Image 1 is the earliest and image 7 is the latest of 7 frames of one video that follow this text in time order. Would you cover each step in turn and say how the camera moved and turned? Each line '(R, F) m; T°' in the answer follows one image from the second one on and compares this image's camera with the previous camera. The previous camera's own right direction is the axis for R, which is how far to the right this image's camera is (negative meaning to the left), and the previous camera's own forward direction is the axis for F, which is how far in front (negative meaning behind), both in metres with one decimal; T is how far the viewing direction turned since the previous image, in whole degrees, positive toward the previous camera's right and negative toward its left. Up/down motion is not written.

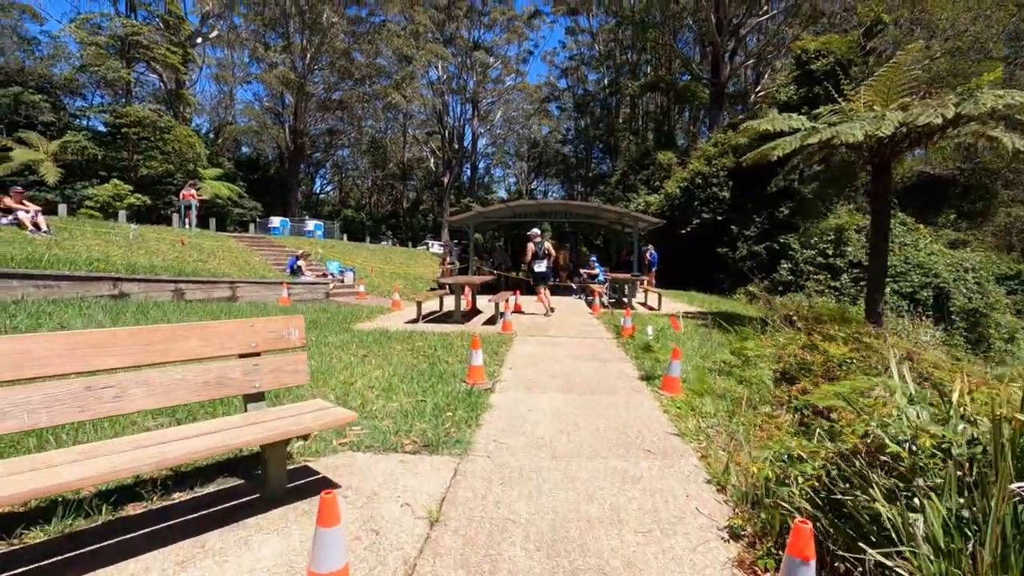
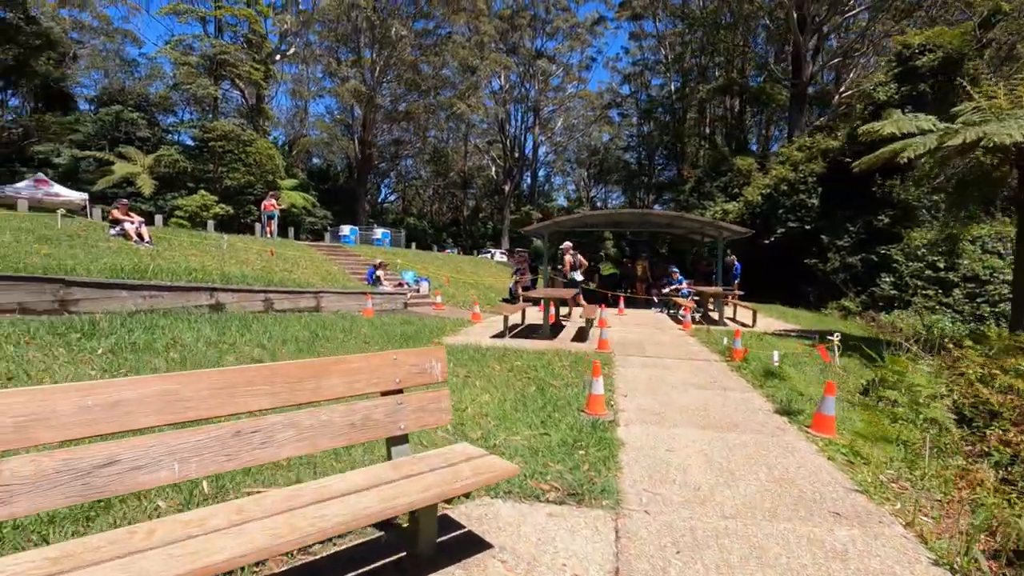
(-0.7, +0.5) m; -6°
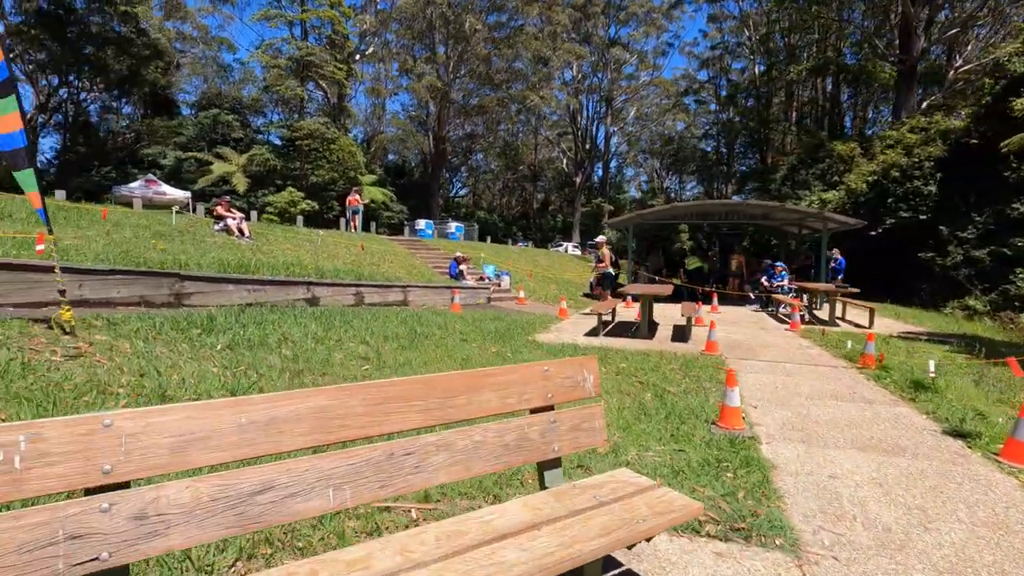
(-0.5, +0.4) m; -7°
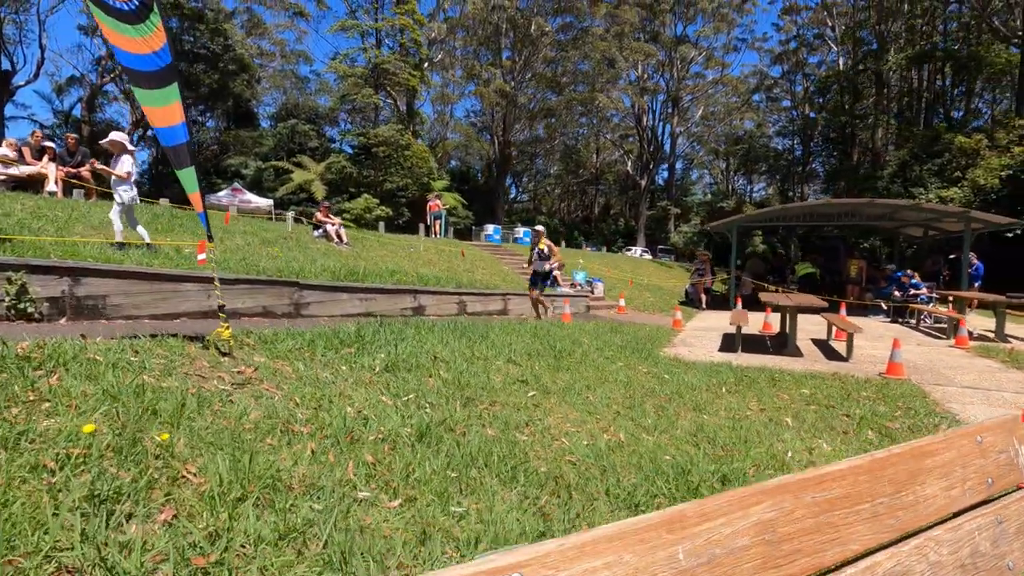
(-1.2, +0.8) m; -6°
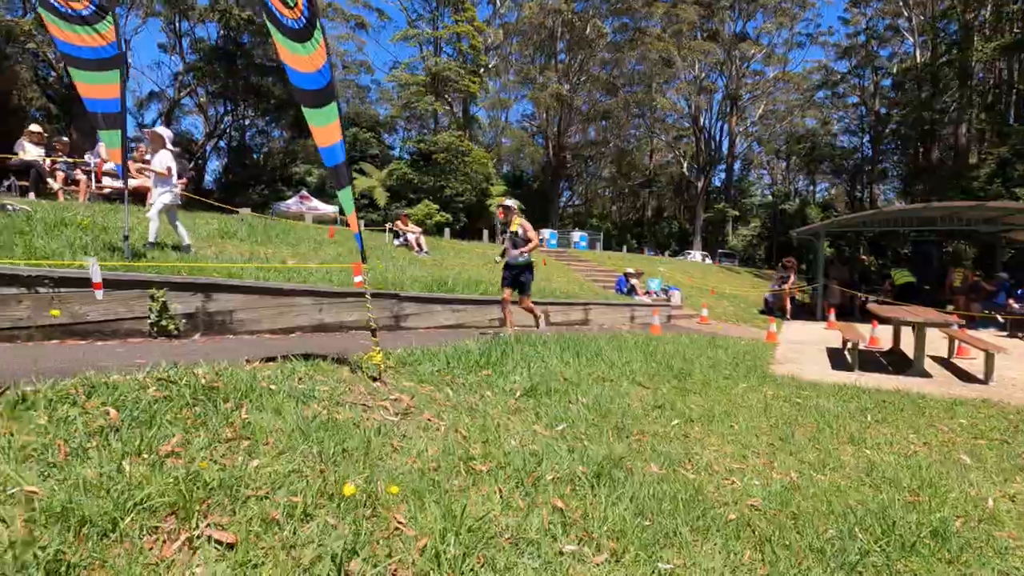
(-0.8, +0.2) m; -5°
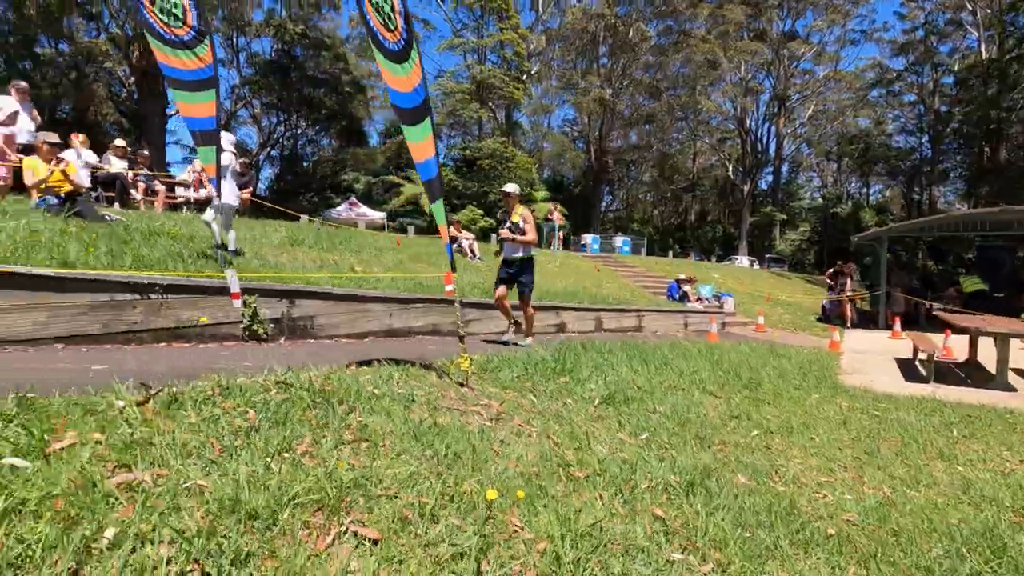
(-0.3, -0.1) m; -4°
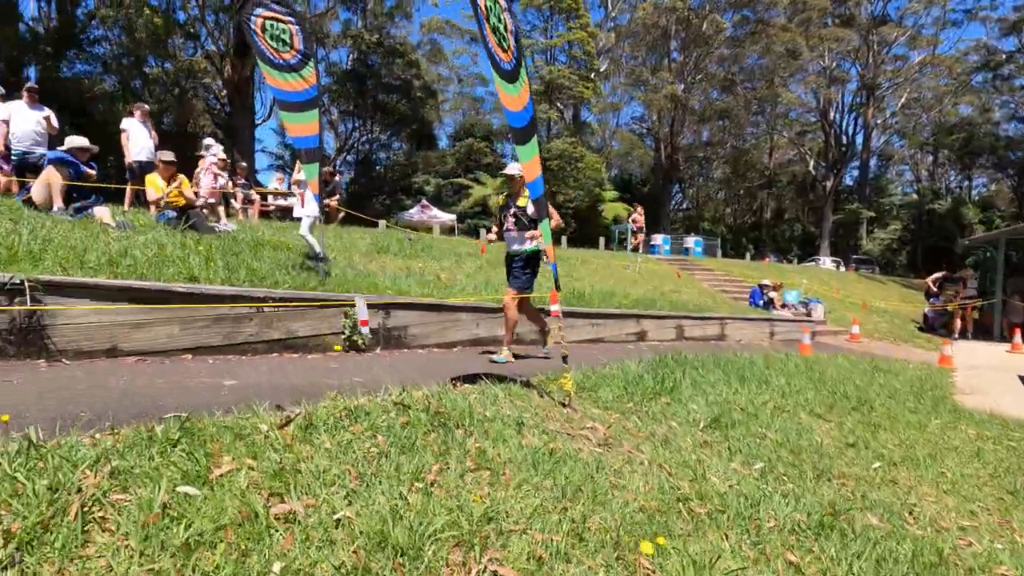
(-0.3, 0.0) m; -7°
